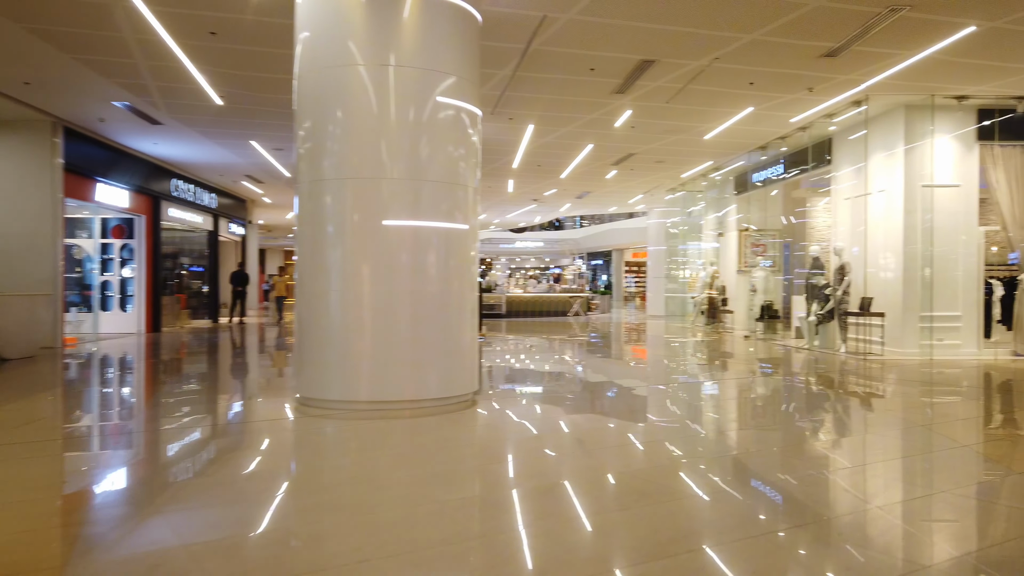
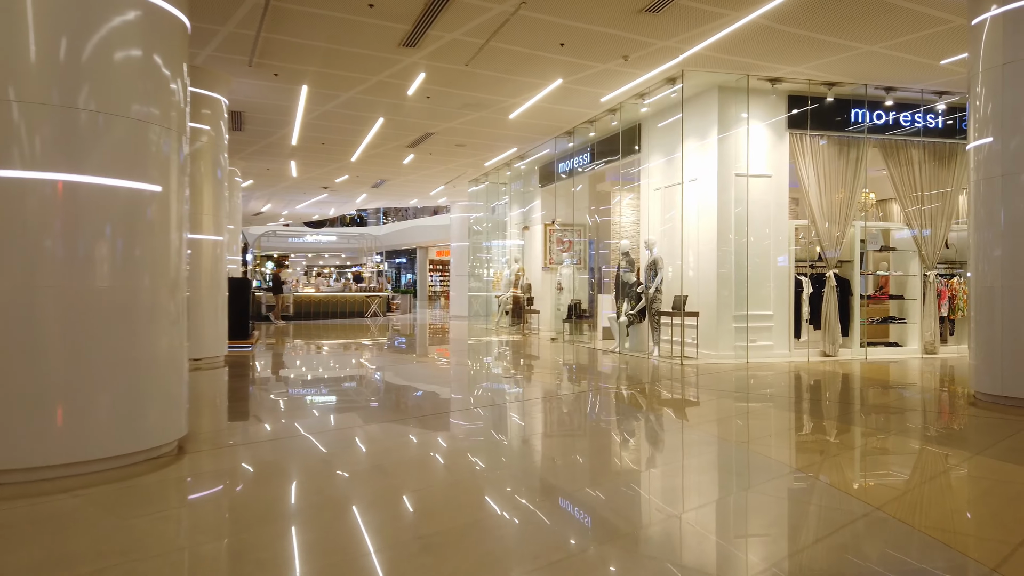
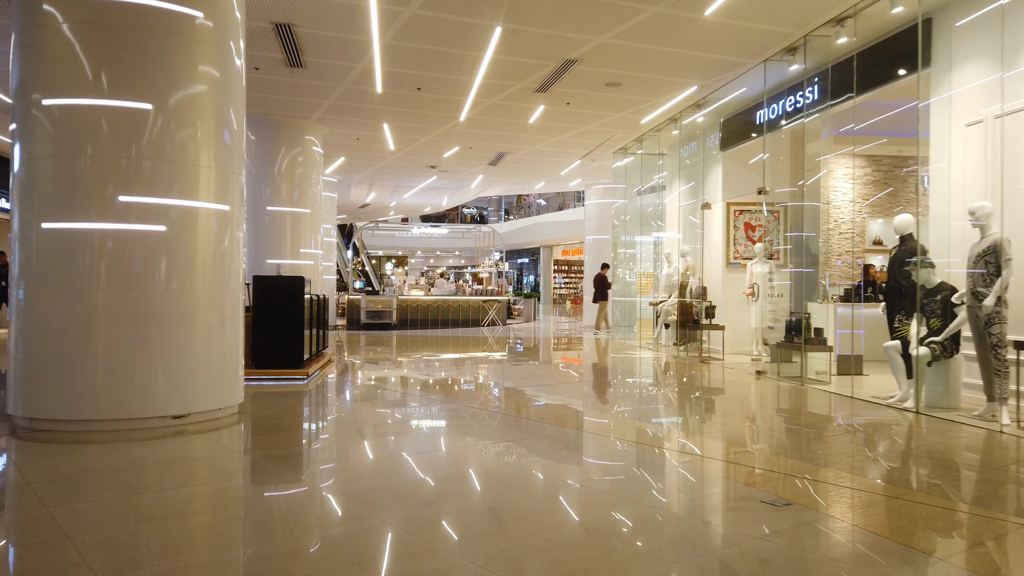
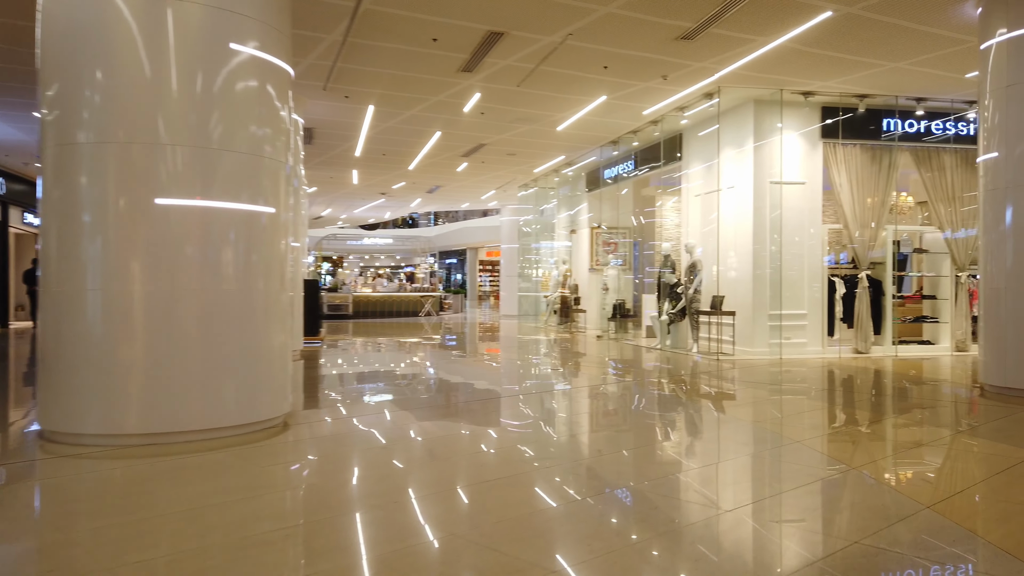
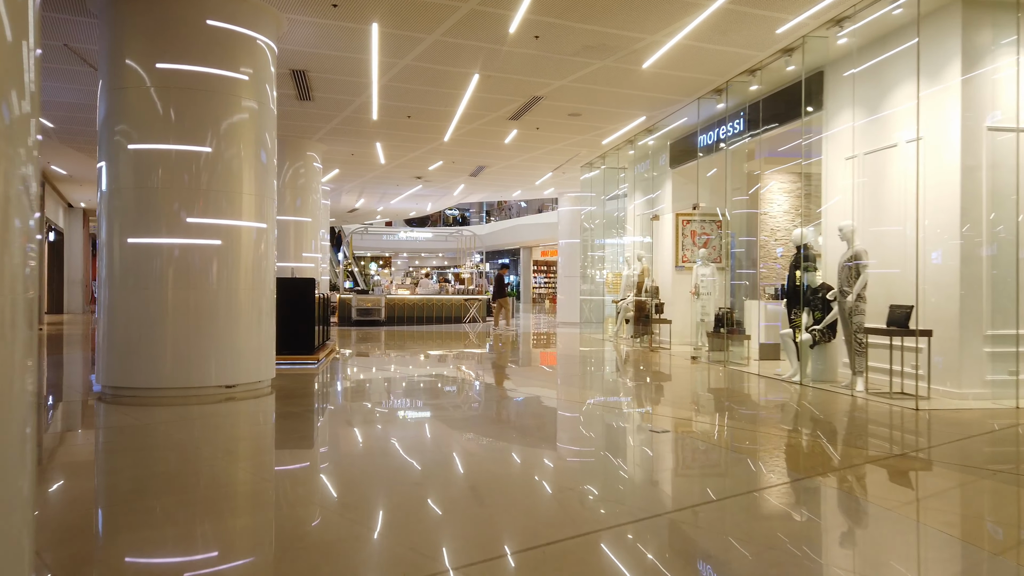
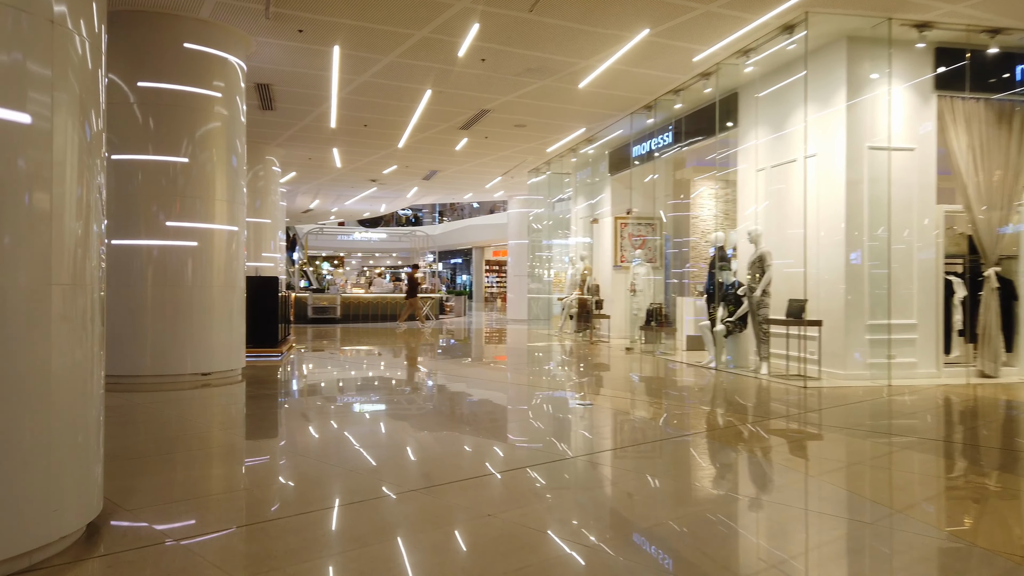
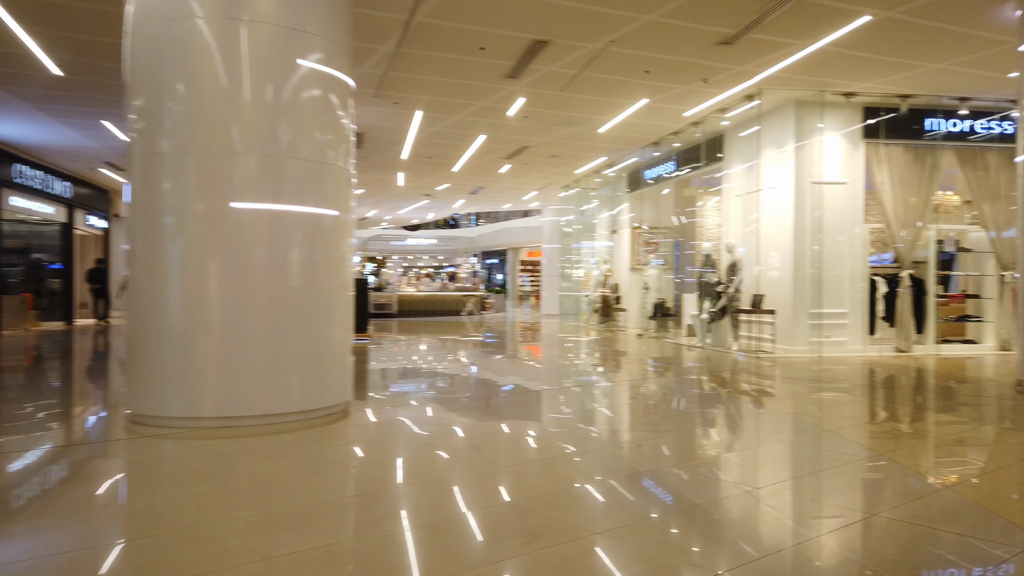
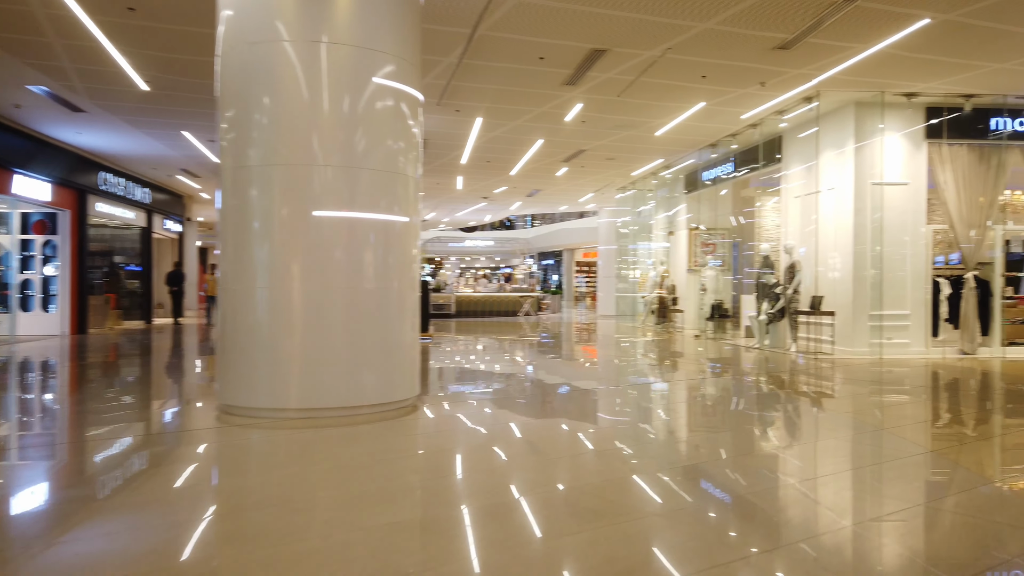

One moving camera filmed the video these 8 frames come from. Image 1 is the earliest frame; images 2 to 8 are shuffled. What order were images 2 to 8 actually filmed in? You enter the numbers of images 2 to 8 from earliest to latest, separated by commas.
8, 7, 4, 2, 6, 5, 3
